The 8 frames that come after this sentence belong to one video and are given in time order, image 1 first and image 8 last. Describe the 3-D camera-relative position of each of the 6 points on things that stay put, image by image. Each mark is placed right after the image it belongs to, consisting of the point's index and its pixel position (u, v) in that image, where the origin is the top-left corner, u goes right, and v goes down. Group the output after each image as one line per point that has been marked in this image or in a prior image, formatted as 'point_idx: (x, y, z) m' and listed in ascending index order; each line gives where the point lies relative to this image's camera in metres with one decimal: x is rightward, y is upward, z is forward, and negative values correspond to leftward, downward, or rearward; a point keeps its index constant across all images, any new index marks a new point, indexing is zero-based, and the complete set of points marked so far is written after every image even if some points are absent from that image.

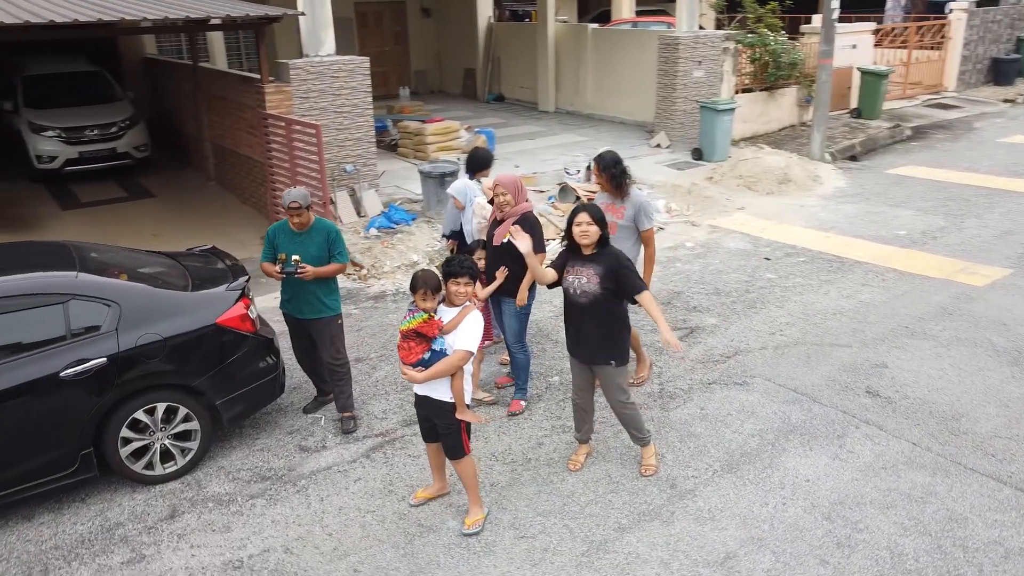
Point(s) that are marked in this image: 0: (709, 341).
0: (+1.5, -0.4, +6.2) m
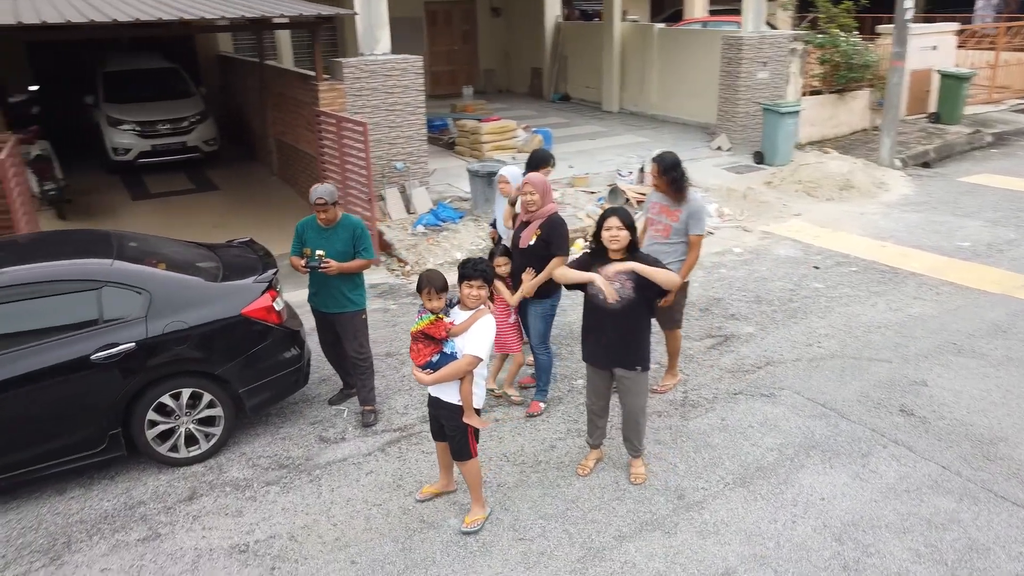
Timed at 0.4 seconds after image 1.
0: (+1.7, -0.5, +6.0) m
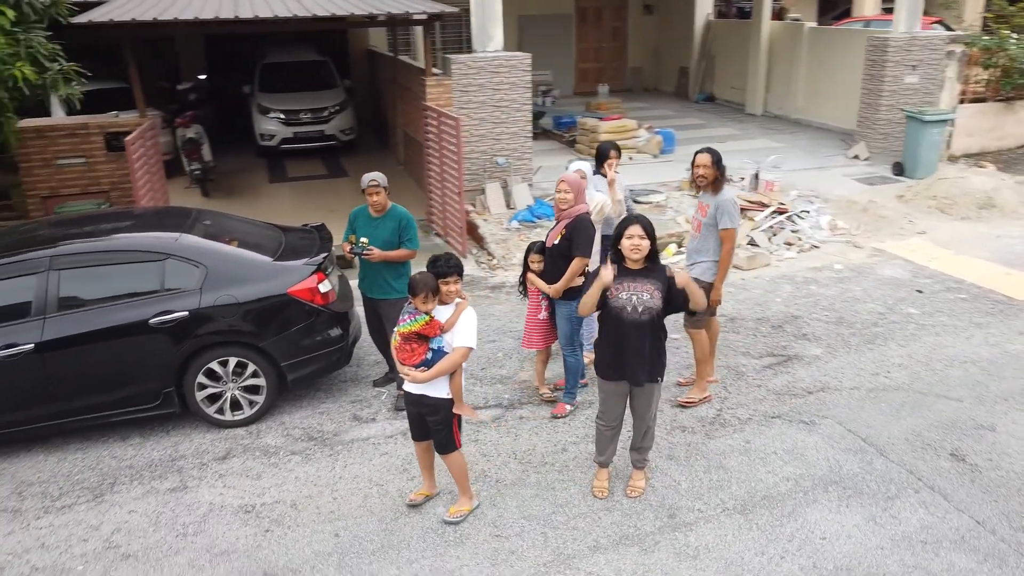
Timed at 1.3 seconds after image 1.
0: (+2.0, -0.6, +5.6) m
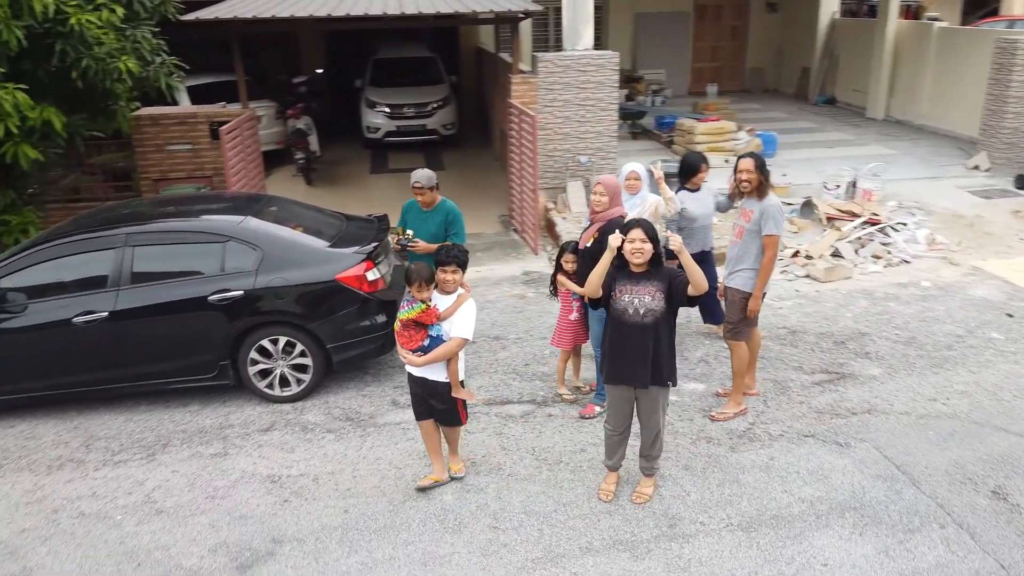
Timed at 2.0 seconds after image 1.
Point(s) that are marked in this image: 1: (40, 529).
0: (+2.2, -0.7, +5.4) m
1: (-2.6, -1.3, +4.4) m
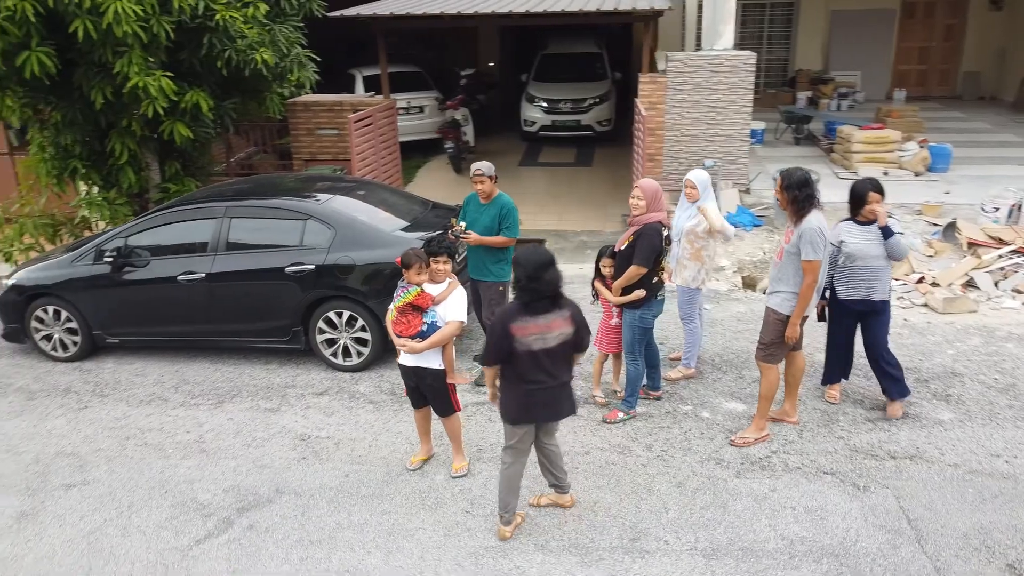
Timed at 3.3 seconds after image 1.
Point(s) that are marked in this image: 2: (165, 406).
0: (+2.4, -0.9, +4.9) m
1: (-2.6, -1.0, +5.2) m
2: (-2.5, -0.8, +5.8) m
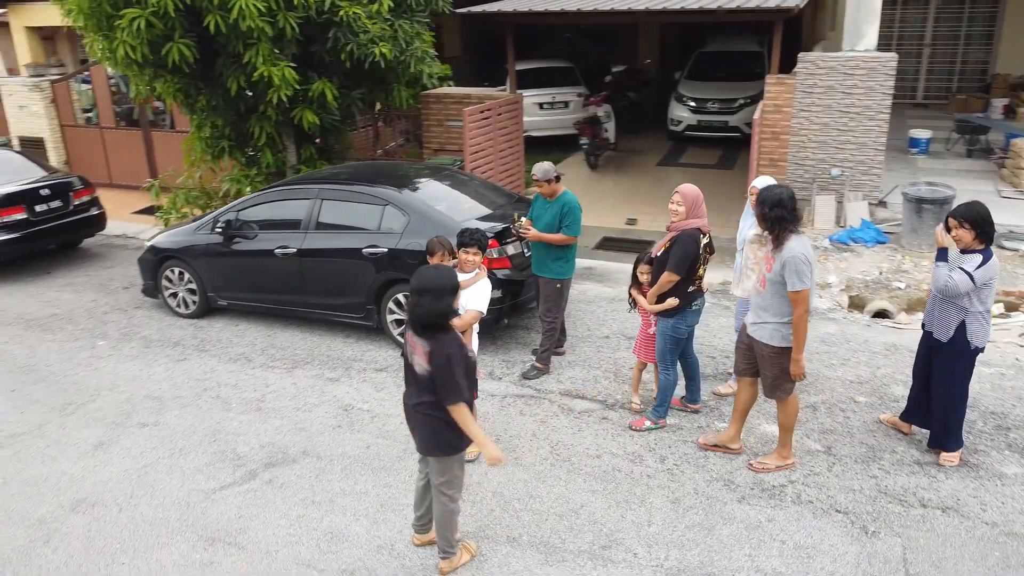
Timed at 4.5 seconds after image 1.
0: (+2.4, -1.1, +4.4) m
1: (-2.3, -0.8, +5.9) m
2: (-2.1, -0.6, +6.4) m
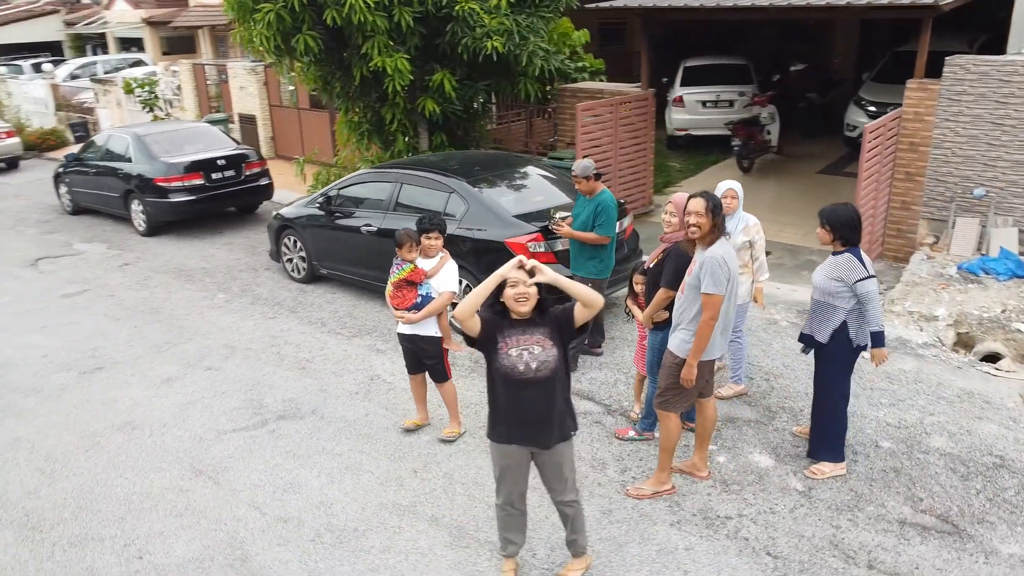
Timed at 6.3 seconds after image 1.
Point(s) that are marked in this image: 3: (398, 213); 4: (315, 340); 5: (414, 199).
0: (+2.0, -1.2, +3.9) m
1: (-2.1, -0.5, +6.6) m
2: (-1.7, -0.4, +7.0) m
3: (-1.0, +0.6, +7.1) m
4: (-1.7, -0.4, +6.8) m
5: (-0.9, +0.8, +7.1) m
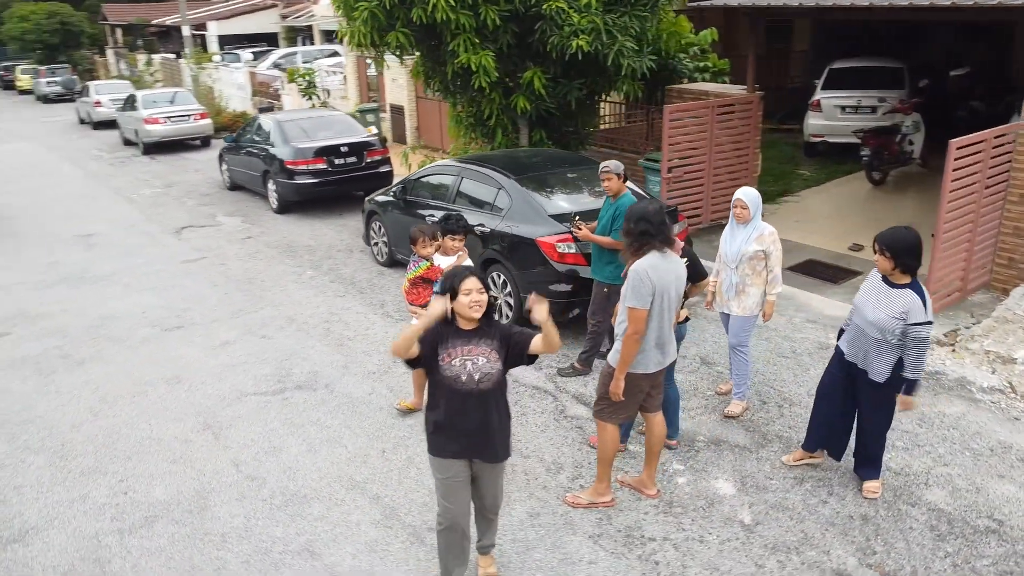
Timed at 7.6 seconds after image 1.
0: (+1.4, -1.4, +3.5) m
1: (-1.8, -0.3, +7.1) m
2: (-1.3, -0.2, +7.5) m
3: (-0.5, +0.7, +7.4) m
4: (-1.3, -0.3, +7.2) m
5: (-0.4, +0.8, +7.3) m
